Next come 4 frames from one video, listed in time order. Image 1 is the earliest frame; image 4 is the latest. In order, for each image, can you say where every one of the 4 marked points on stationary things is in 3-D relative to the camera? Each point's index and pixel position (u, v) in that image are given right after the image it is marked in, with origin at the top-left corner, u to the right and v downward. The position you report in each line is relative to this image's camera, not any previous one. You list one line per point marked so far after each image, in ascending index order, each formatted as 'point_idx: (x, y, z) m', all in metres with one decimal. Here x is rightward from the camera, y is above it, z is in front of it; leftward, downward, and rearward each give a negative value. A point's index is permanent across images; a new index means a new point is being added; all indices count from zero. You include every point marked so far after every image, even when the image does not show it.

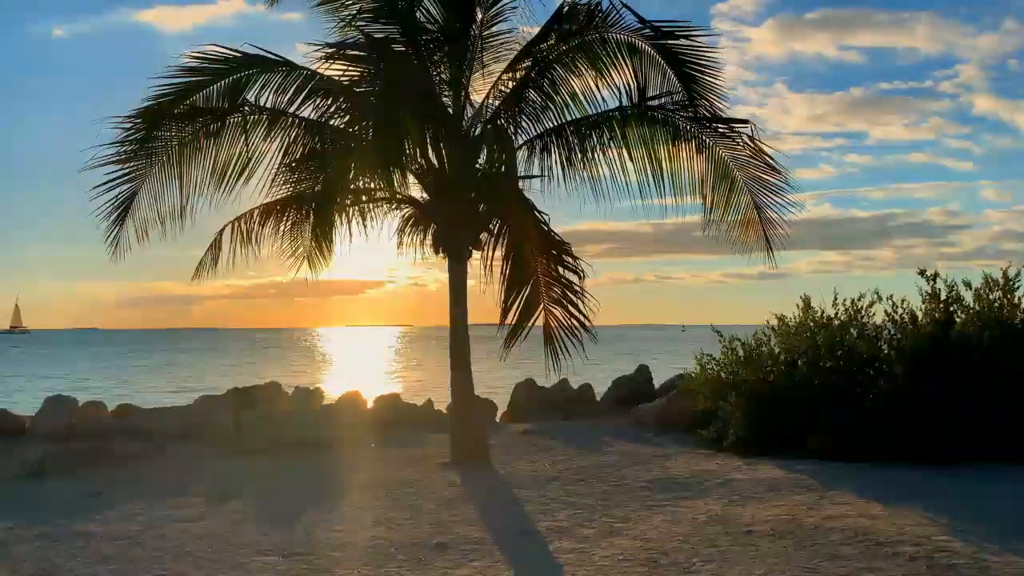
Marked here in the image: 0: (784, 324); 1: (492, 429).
0: (+3.2, -0.4, +10.4) m
1: (-0.3, -1.8, +11.4) m
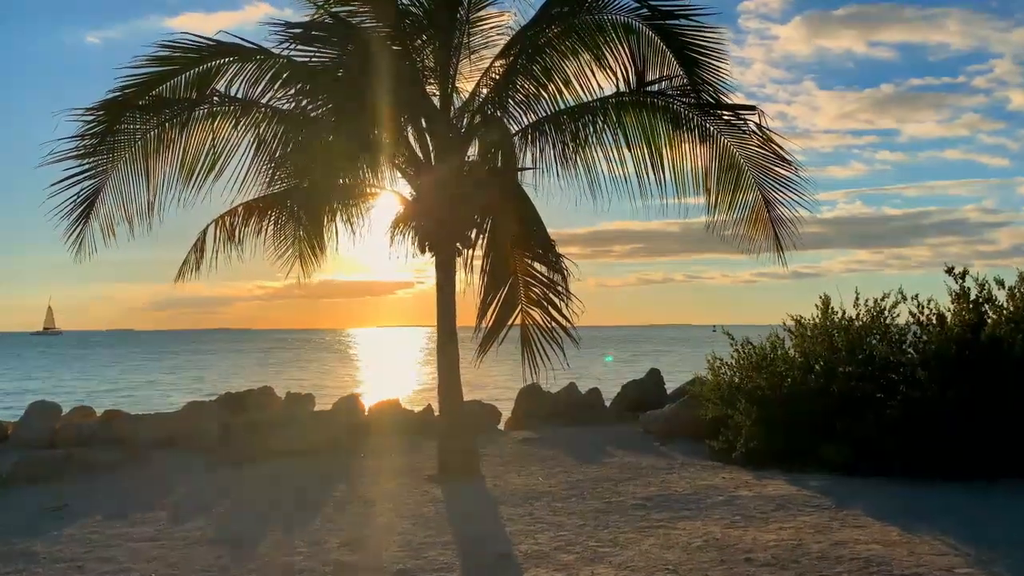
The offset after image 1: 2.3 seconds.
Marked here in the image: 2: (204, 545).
0: (+3.1, -0.4, +9.7) m
1: (-0.3, -1.8, +10.8) m
2: (-2.1, -1.8, +6.1) m
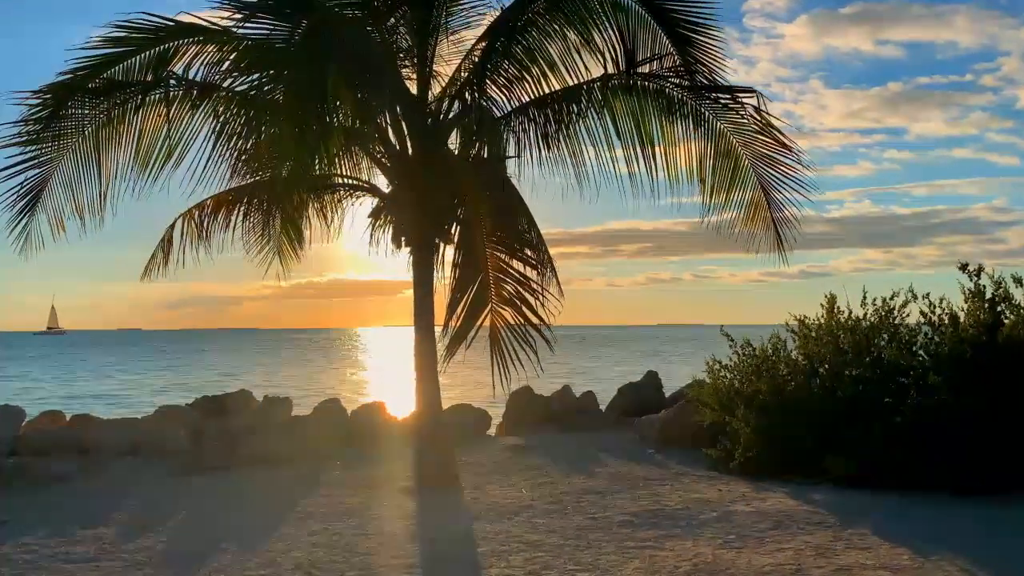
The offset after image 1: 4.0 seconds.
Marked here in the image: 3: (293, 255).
0: (+3.0, -0.4, +9.1) m
1: (-0.4, -1.8, +10.3) m
2: (-2.3, -1.8, +5.6) m
3: (-2.5, +0.3, +10.0) m
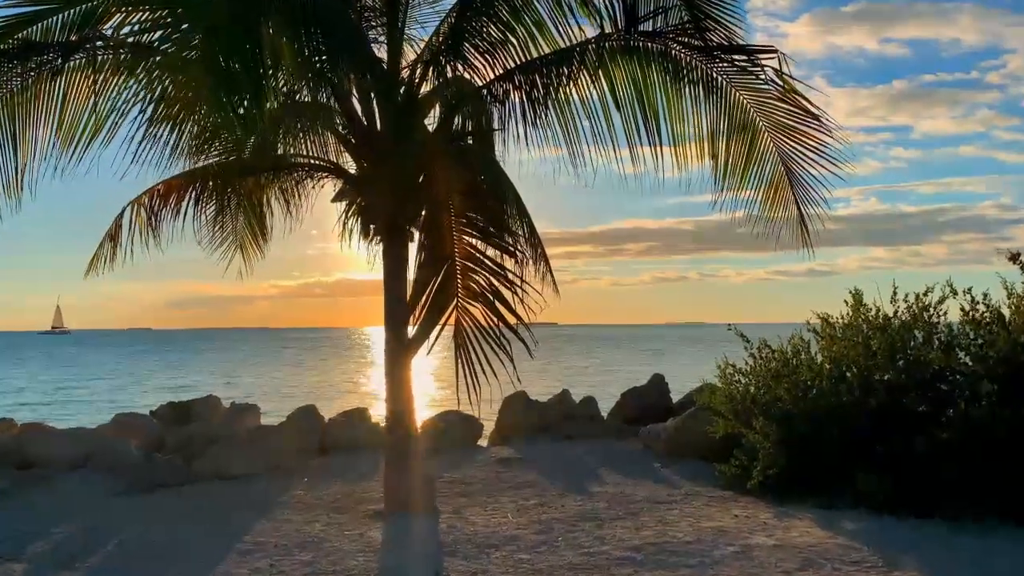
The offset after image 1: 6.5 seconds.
0: (+2.9, -0.3, +8.1) m
1: (-0.5, -1.8, +9.3) m
2: (-2.4, -1.7, +4.6) m
3: (-2.6, +0.4, +9.0) m
